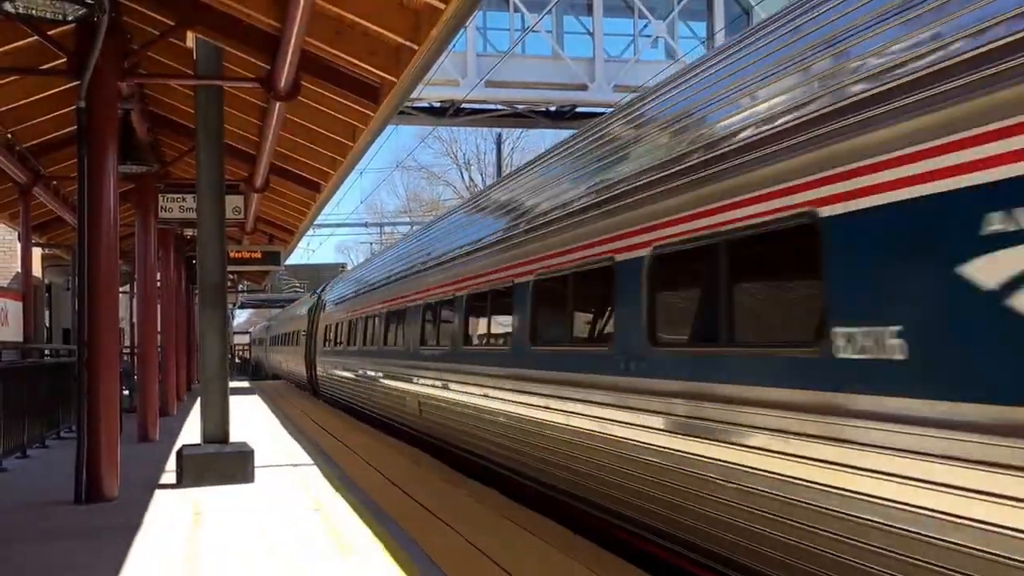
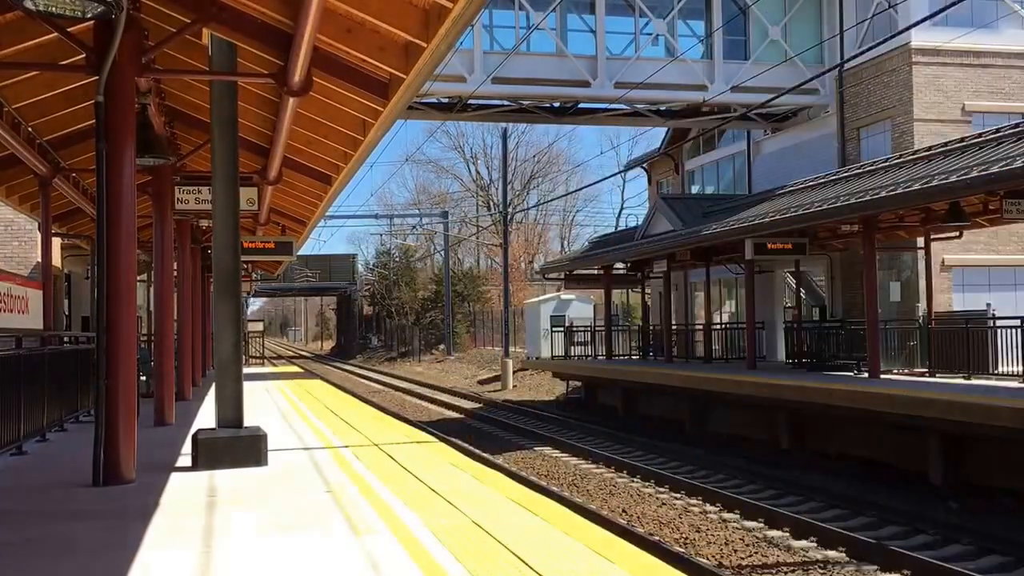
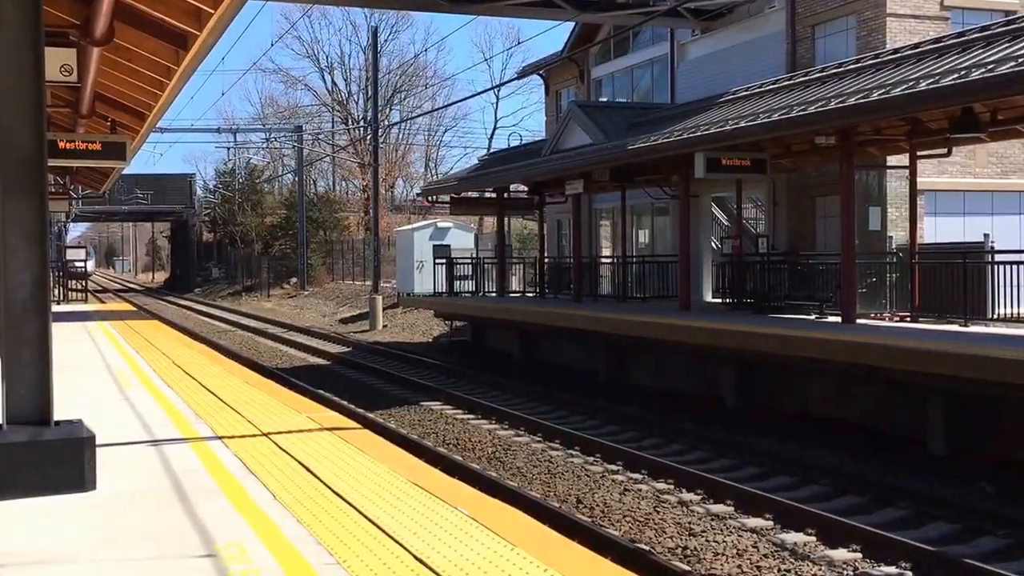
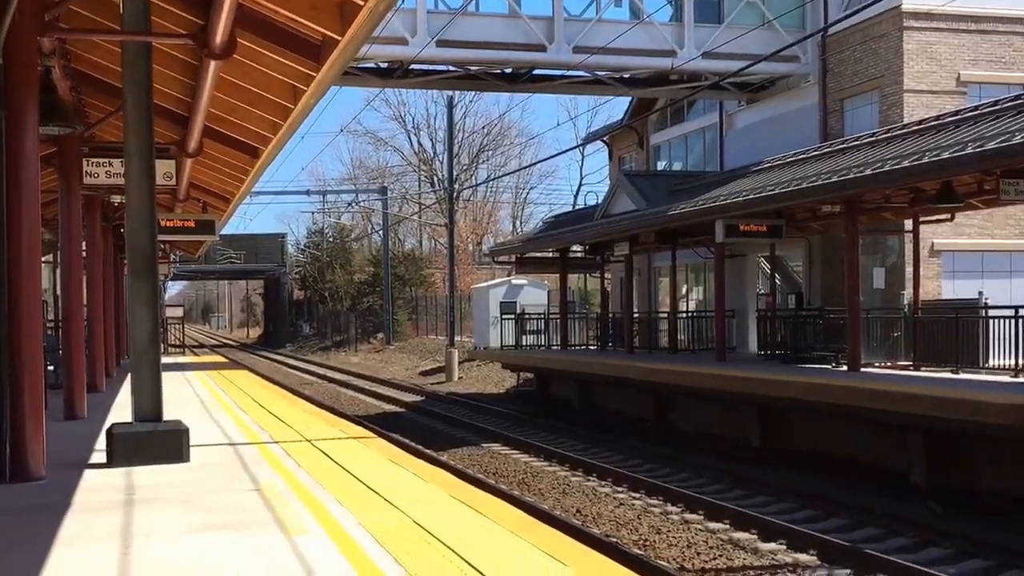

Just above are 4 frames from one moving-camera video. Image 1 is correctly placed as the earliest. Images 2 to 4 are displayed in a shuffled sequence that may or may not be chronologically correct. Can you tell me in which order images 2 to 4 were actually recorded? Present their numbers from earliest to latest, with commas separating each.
2, 4, 3
